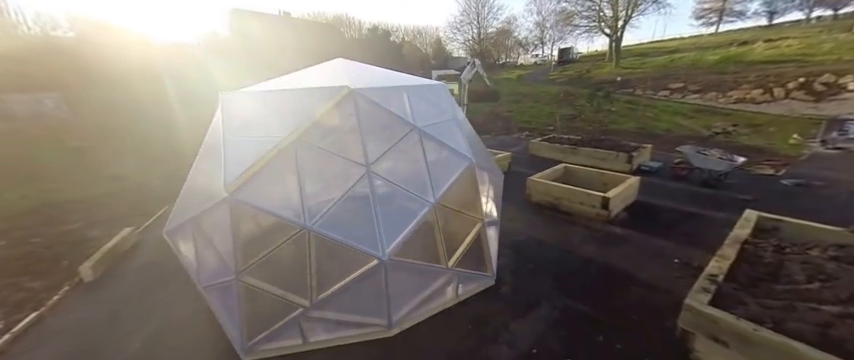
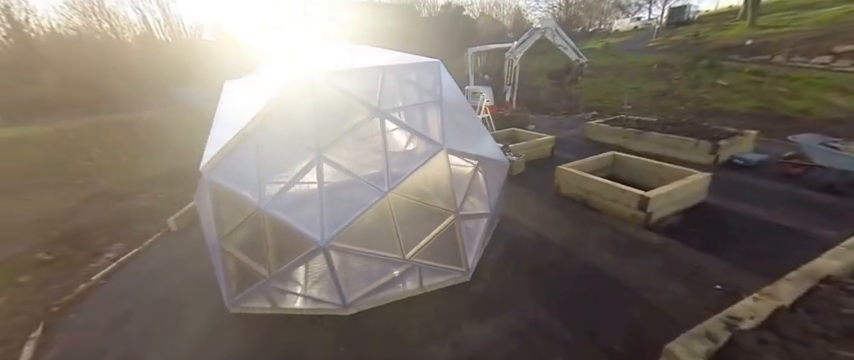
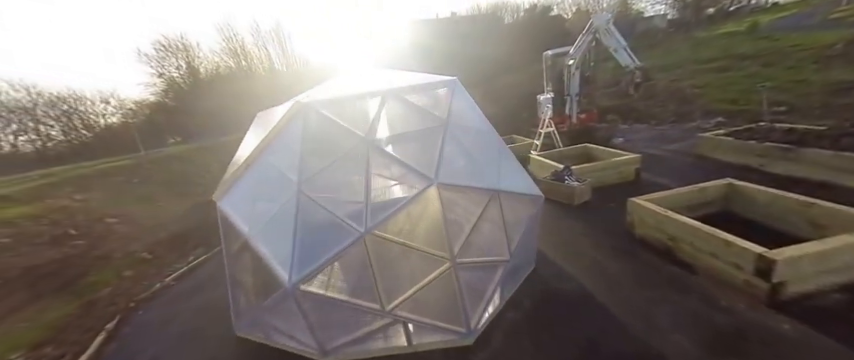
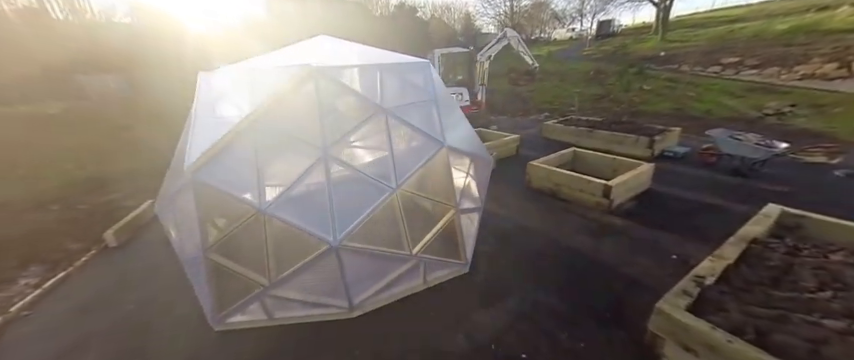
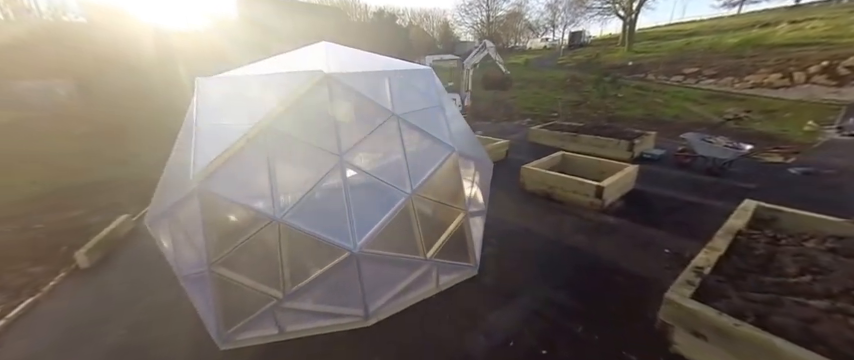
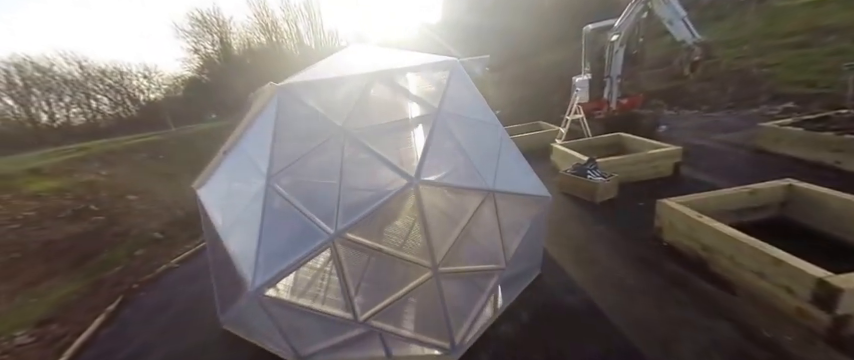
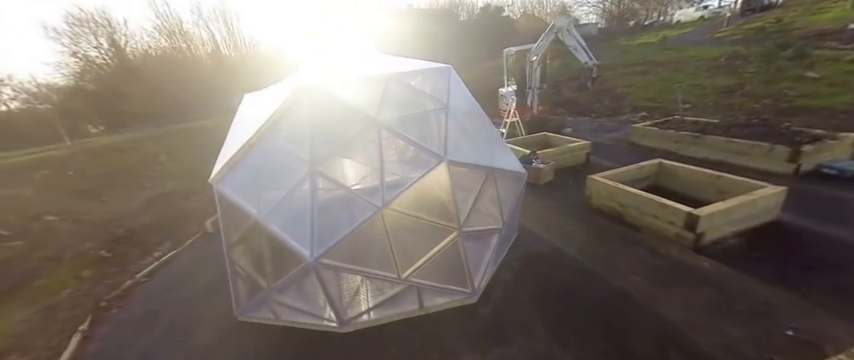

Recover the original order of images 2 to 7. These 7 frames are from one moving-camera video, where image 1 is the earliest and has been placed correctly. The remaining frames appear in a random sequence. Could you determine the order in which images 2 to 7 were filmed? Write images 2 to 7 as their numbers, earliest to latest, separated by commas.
5, 4, 2, 7, 3, 6
